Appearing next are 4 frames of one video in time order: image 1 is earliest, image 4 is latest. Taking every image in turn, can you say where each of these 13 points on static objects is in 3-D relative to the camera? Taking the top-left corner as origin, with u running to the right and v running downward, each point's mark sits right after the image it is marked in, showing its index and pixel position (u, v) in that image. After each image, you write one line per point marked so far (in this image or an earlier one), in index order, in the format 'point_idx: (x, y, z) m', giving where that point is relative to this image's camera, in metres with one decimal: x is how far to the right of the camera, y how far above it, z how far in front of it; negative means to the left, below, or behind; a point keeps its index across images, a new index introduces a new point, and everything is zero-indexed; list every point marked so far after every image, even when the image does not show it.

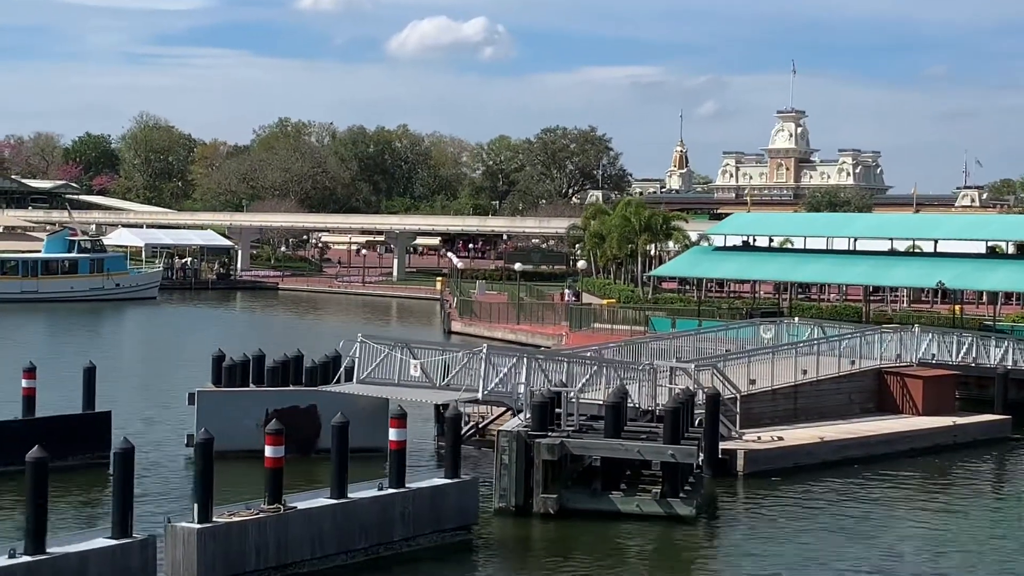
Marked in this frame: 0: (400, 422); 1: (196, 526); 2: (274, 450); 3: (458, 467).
0: (-1.5, -1.9, +18.9) m
1: (-3.7, -2.8, +16.2) m
2: (-3.0, -2.0, +17.2) m
3: (-0.8, -2.6, +19.8) m
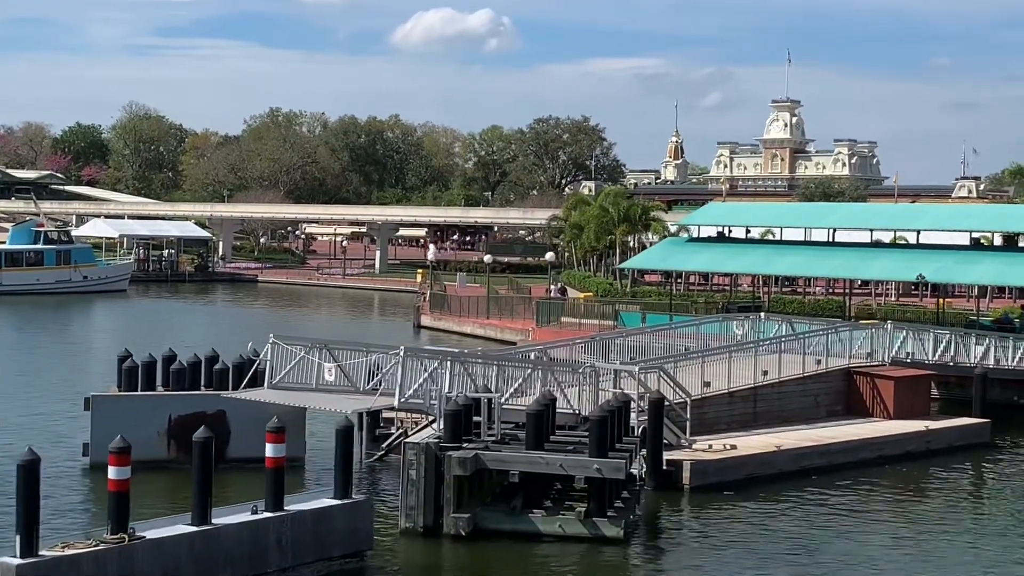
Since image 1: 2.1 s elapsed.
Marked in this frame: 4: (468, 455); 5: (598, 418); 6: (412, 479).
0: (-2.8, -1.8, +16.7) m
1: (-5.0, -2.8, +14.0) m
2: (-4.3, -2.0, +15.0) m
3: (-2.1, -2.5, +17.6) m
4: (-0.6, -2.4, +19.3) m
5: (+1.2, -1.8, +19.4) m
6: (-1.4, -2.7, +19.7) m
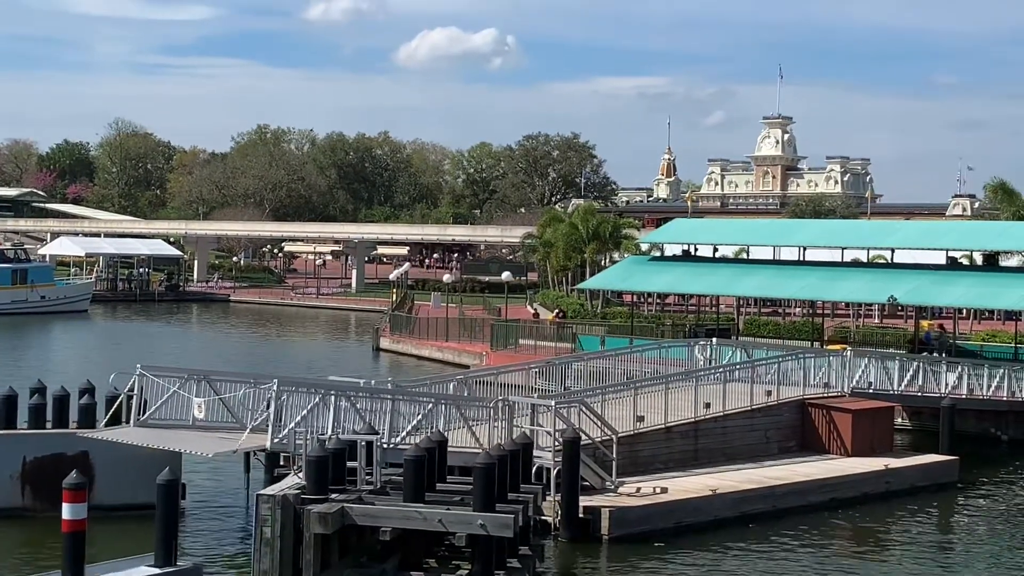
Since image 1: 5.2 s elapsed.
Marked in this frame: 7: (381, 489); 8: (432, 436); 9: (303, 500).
0: (-4.4, -2.1, +13.9) m
1: (-6.6, -3.1, +11.2) m
2: (-5.9, -2.3, +12.3) m
3: (-3.7, -2.8, +14.8) m
4: (-2.2, -2.7, +16.6) m
5: (-0.4, -2.2, +16.7) m
6: (-3.0, -3.1, +16.9) m
7: (-1.7, -2.6, +18.0) m
8: (-1.1, -2.0, +18.8) m
9: (-2.6, -2.6, +16.9) m
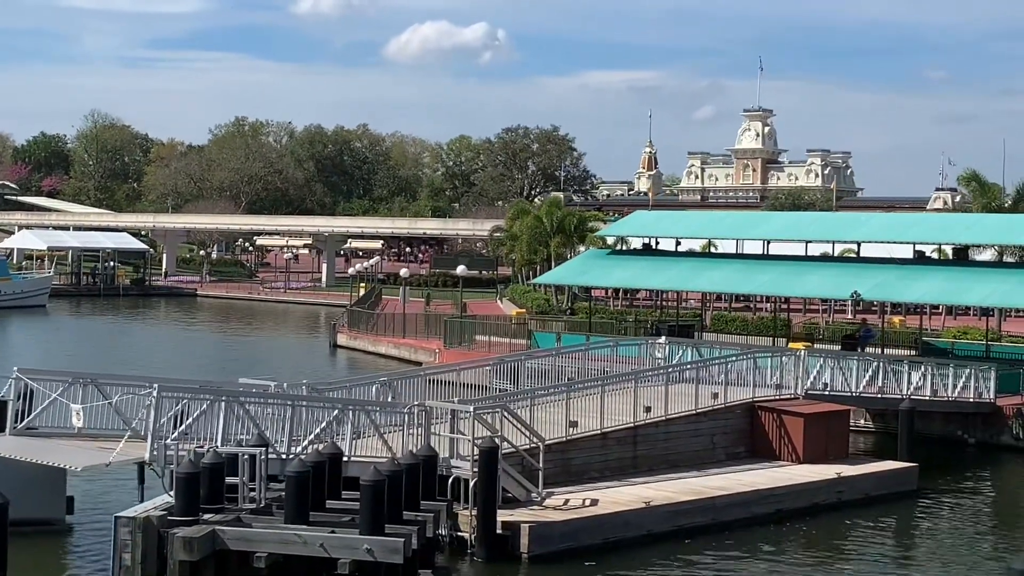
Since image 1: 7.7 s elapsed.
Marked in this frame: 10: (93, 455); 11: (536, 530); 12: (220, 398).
0: (-5.6, -2.1, +12.1) m
1: (-7.8, -3.0, +9.4) m
2: (-7.1, -2.3, +10.5) m
3: (-4.9, -2.8, +13.0) m
4: (-3.4, -2.7, +14.8) m
5: (-1.6, -2.1, +15.0) m
6: (-4.2, -3.0, +15.1) m
7: (-2.9, -2.6, +16.2) m
8: (-2.3, -2.0, +17.0) m
9: (-3.8, -2.6, +15.1) m
10: (-5.7, -2.3, +18.6) m
11: (+0.4, -3.5, +19.6) m
12: (-4.0, -1.5, +18.8) m
